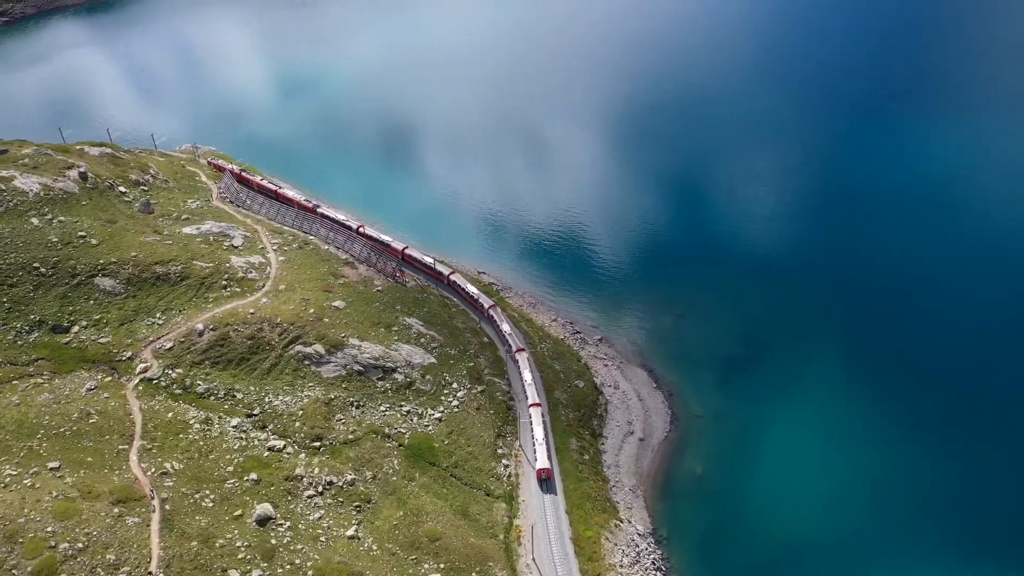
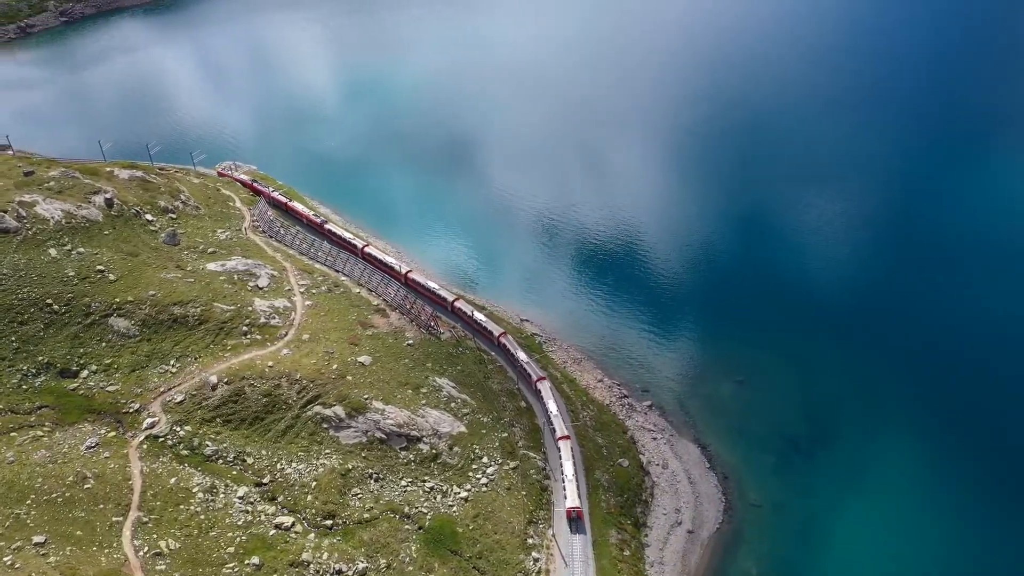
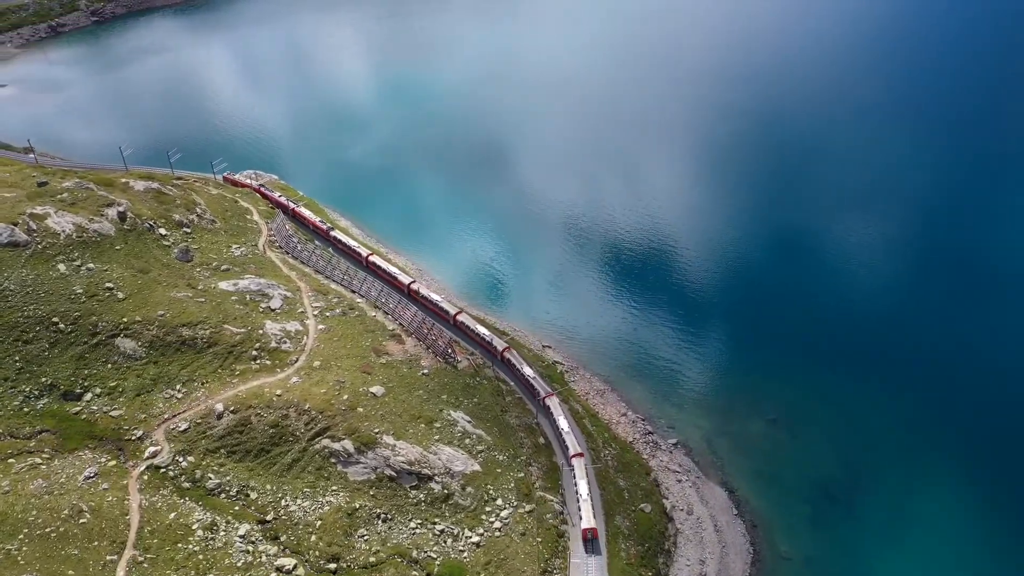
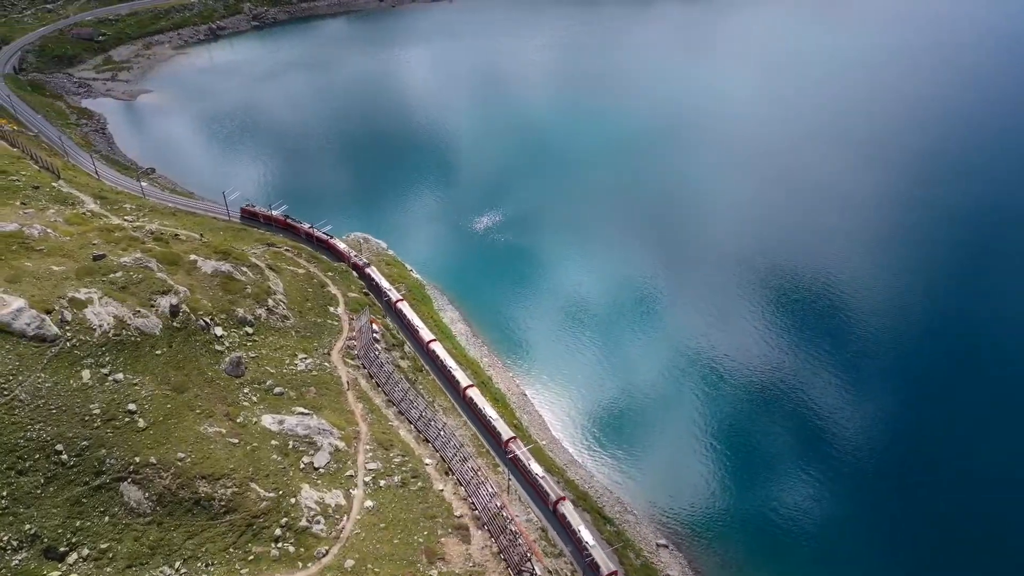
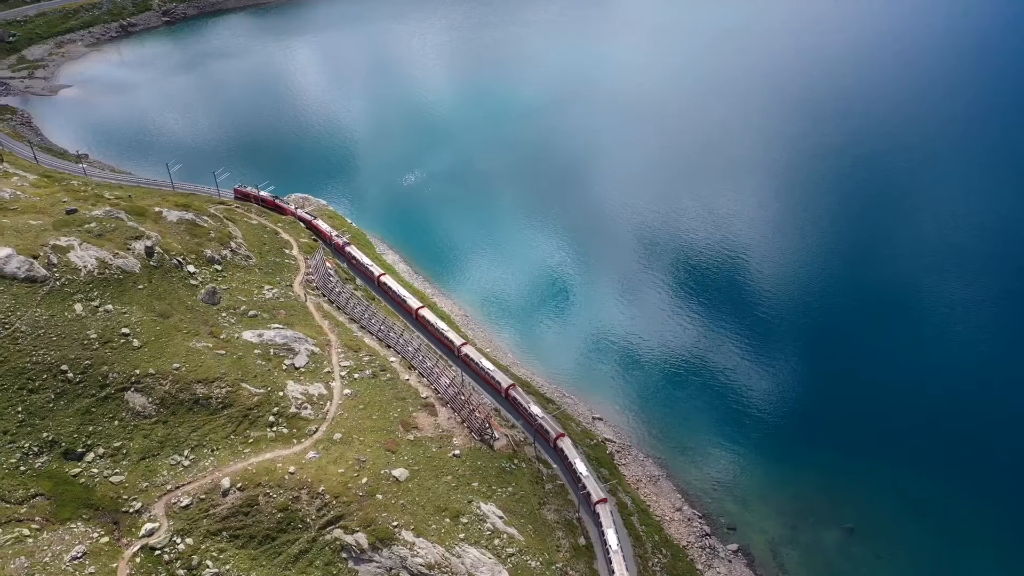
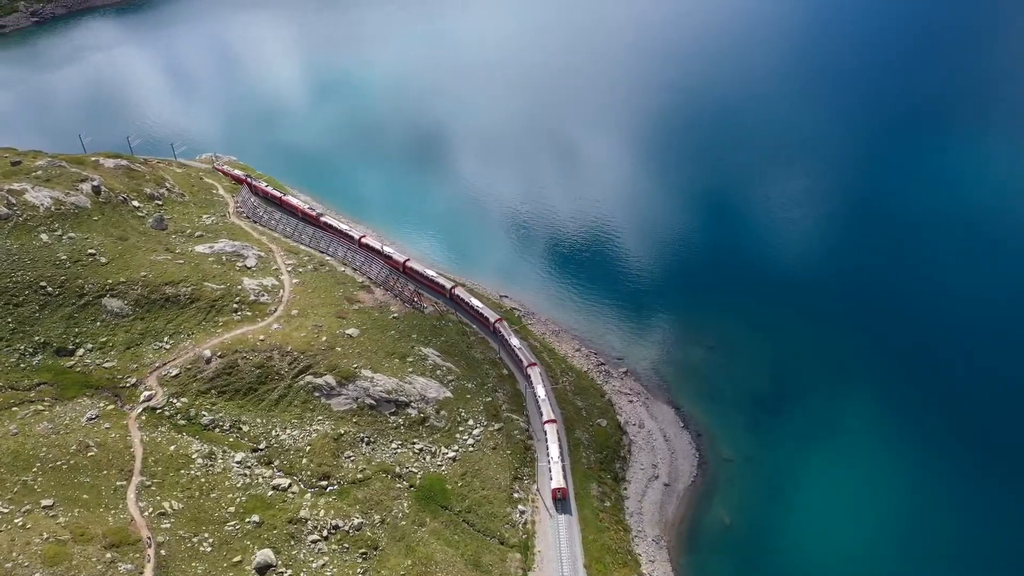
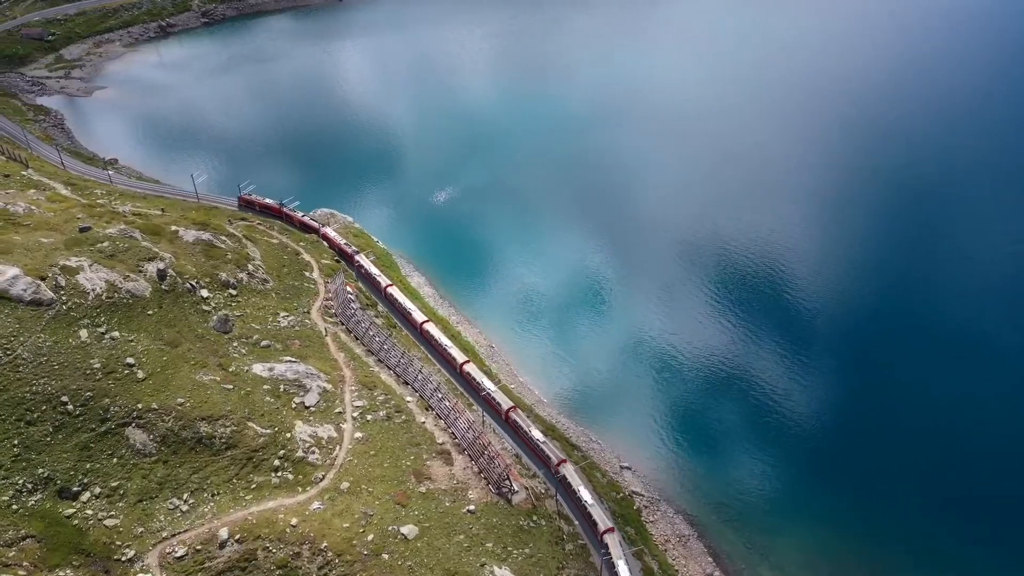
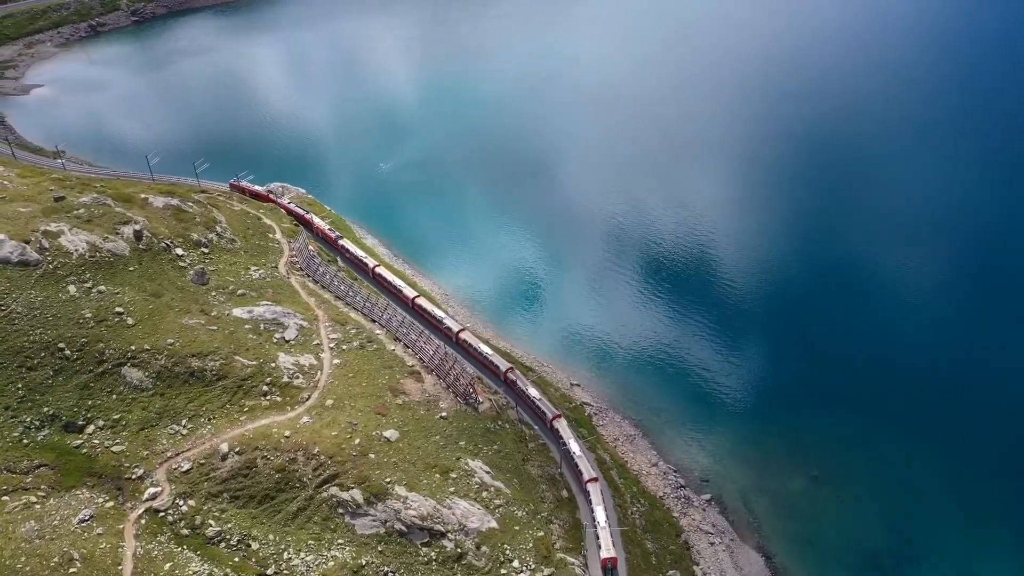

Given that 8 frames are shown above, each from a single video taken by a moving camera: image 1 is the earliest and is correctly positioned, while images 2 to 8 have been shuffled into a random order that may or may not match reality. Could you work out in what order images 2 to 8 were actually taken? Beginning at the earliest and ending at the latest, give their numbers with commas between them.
6, 2, 3, 8, 5, 7, 4
